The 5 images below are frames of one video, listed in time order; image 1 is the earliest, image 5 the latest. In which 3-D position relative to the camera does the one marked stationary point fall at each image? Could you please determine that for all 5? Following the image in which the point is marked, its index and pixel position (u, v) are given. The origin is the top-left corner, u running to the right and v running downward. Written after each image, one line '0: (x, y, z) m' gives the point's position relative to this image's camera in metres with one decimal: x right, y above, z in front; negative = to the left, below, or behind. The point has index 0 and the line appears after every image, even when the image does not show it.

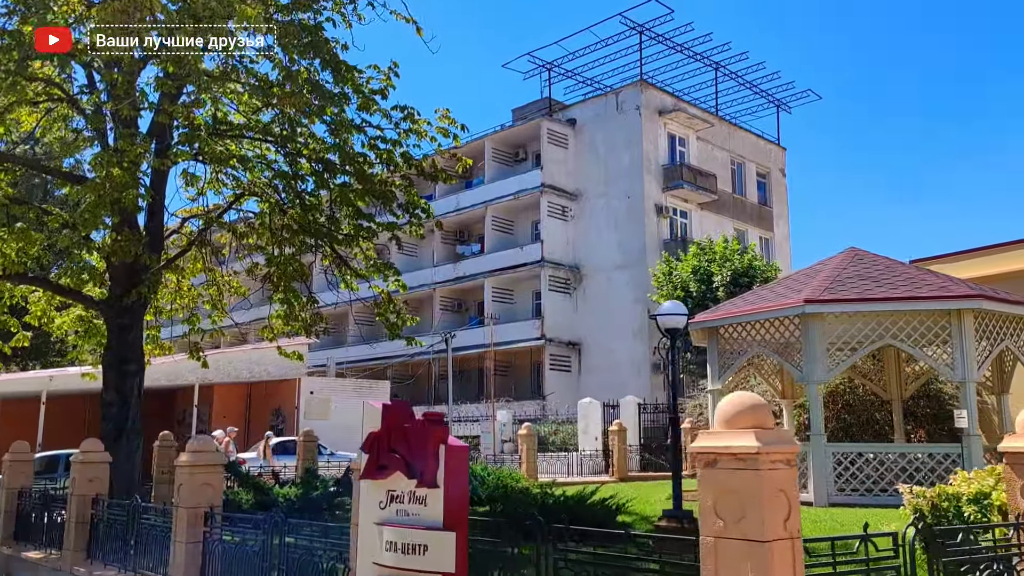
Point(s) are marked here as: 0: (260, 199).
0: (-4.3, +1.6, +14.6) m
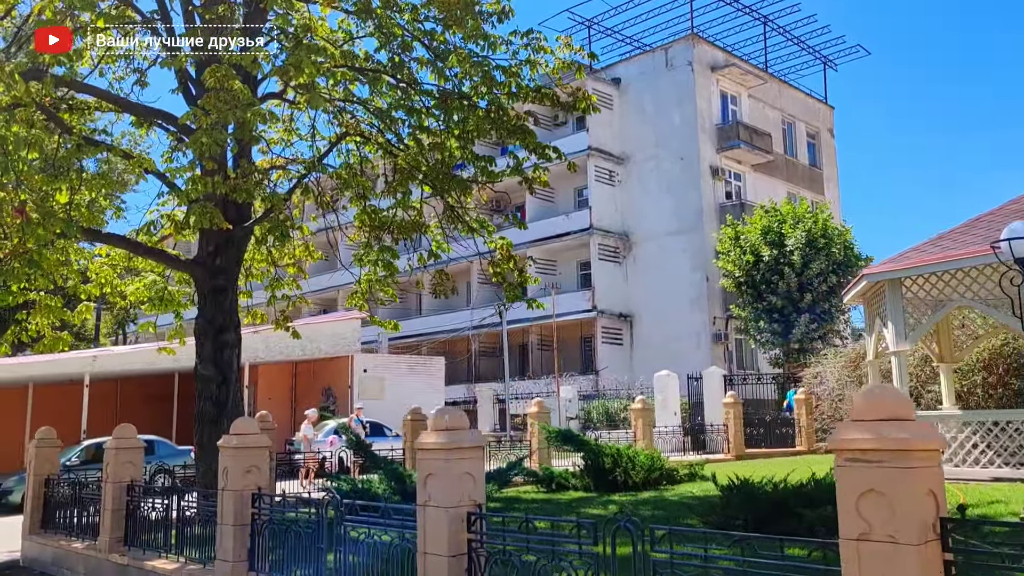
0: (-2.2, +2.2, +12.6) m
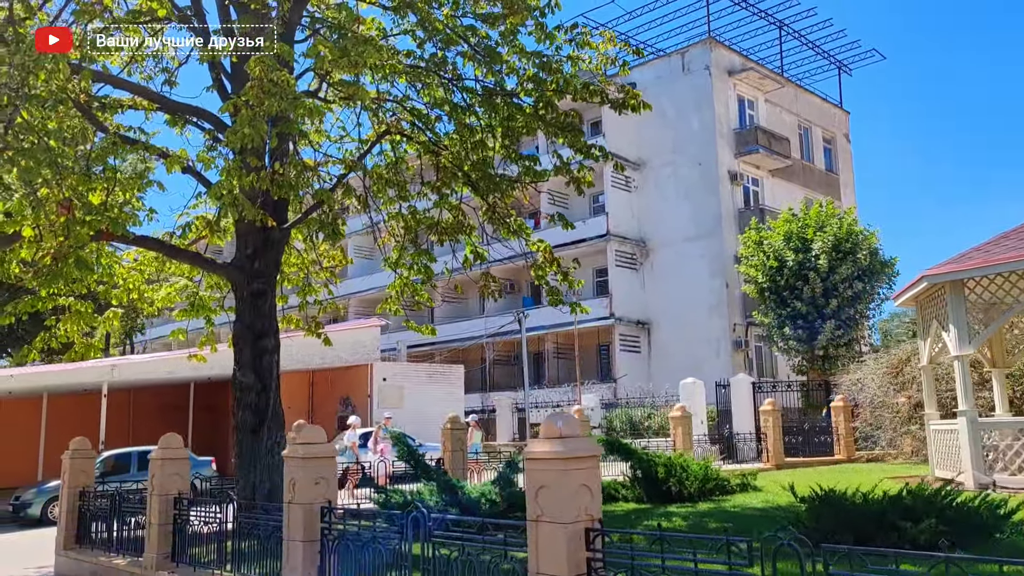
0: (-1.5, +2.2, +12.2) m
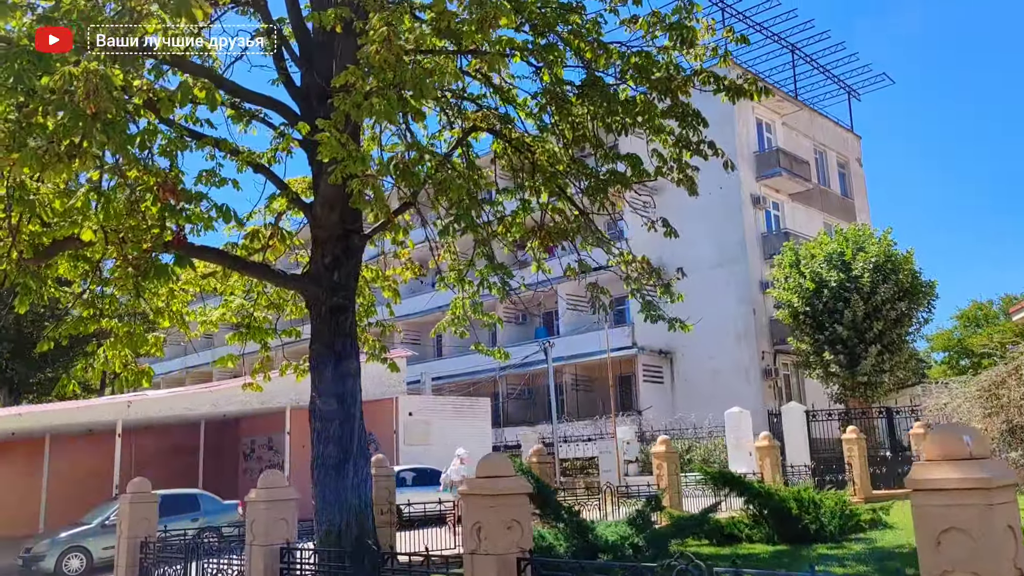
0: (-0.3, +2.0, +11.0) m
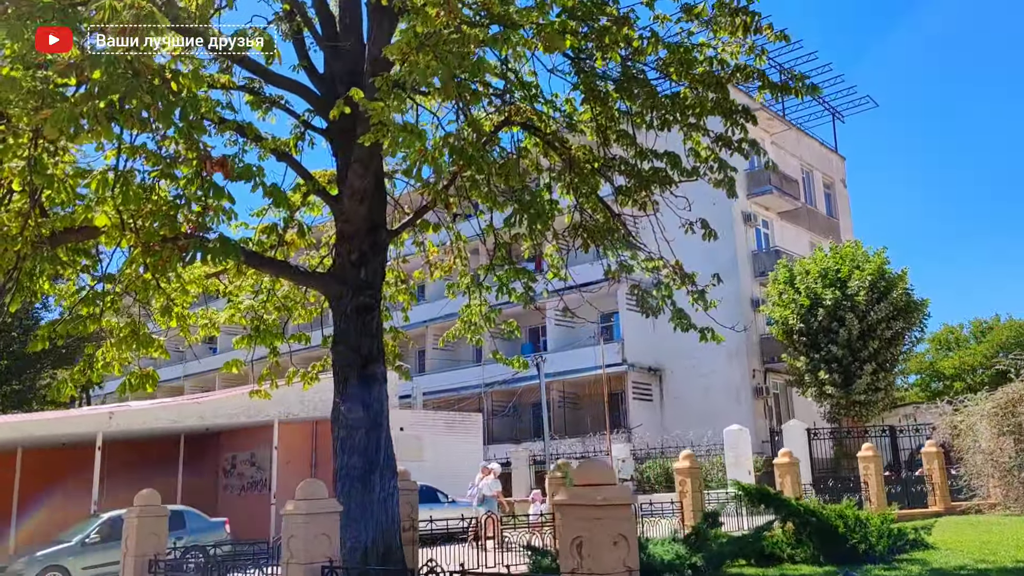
0: (+0.1, +1.9, +10.4) m
